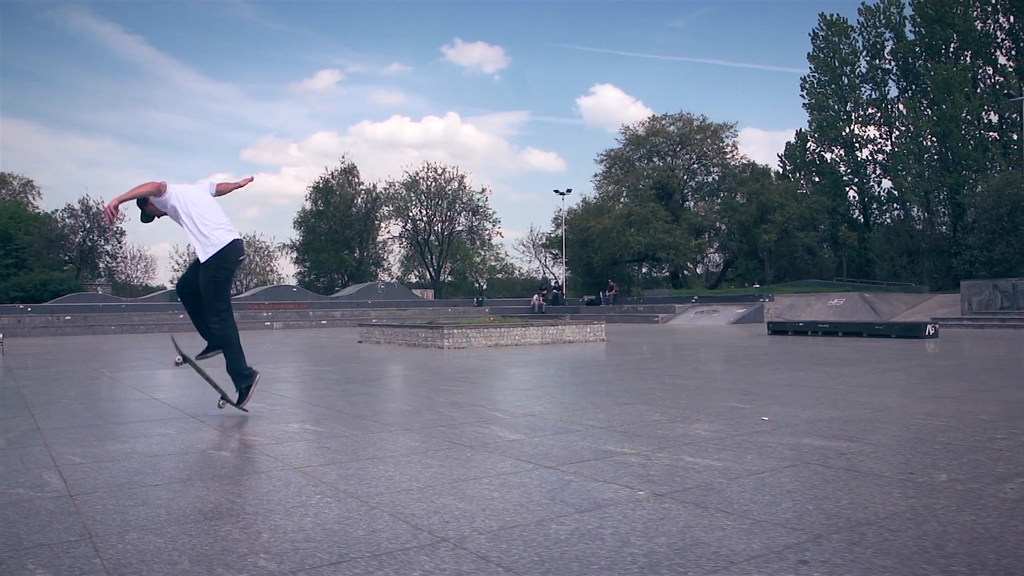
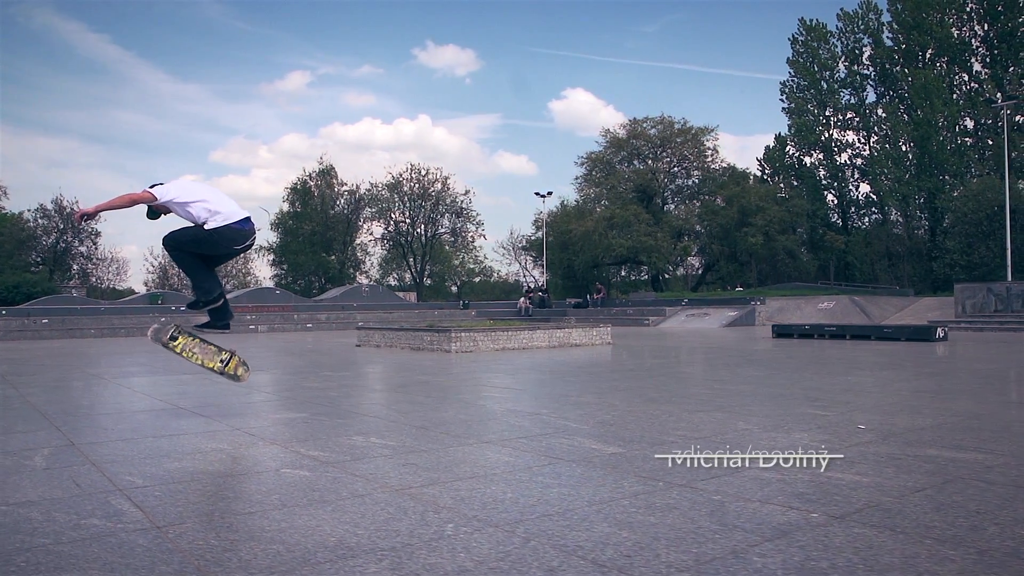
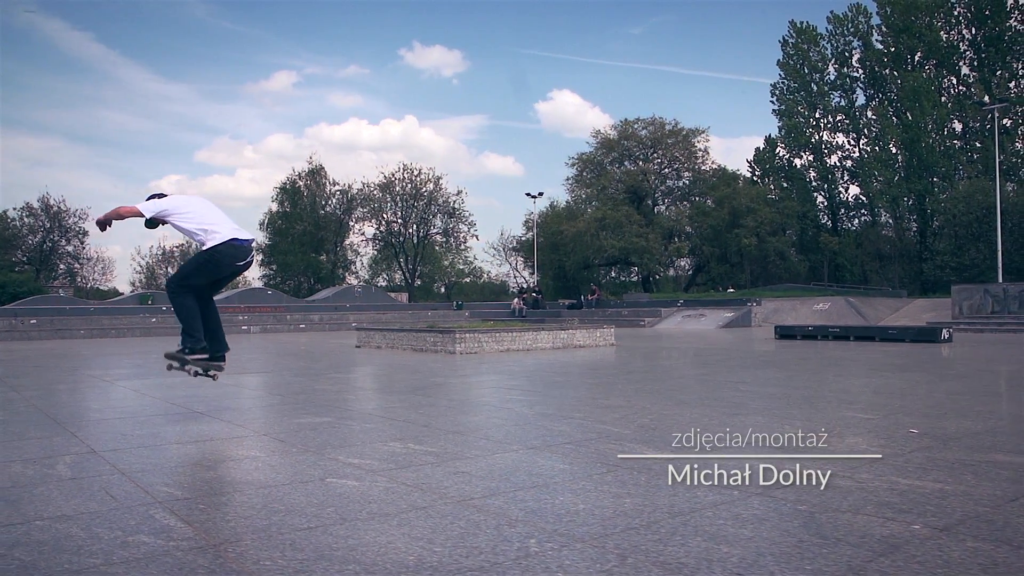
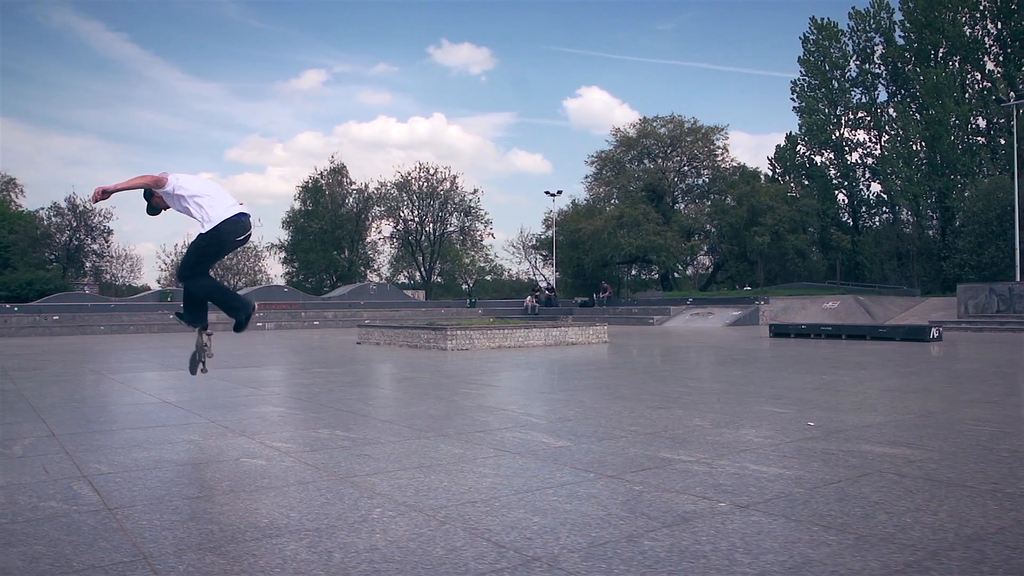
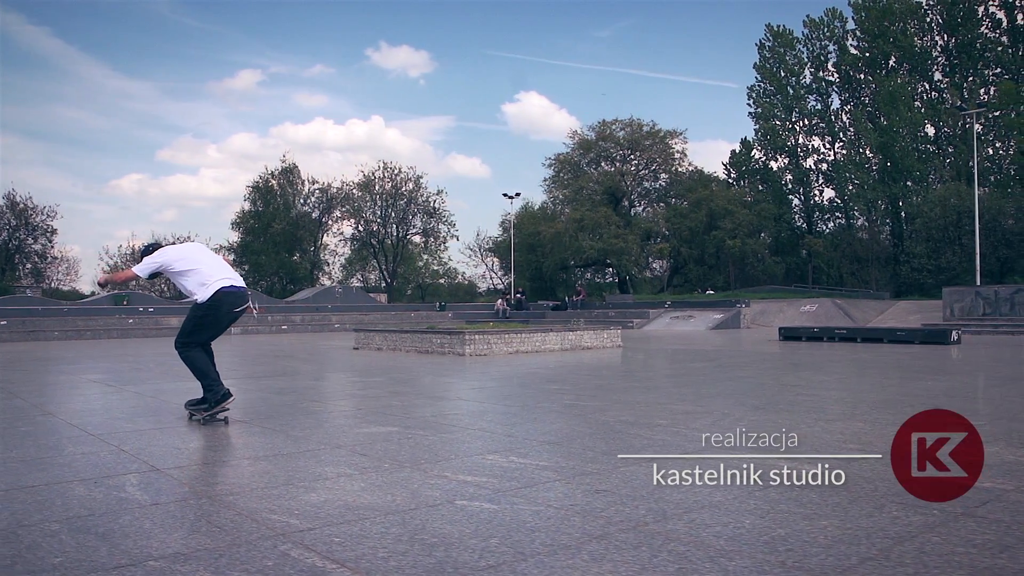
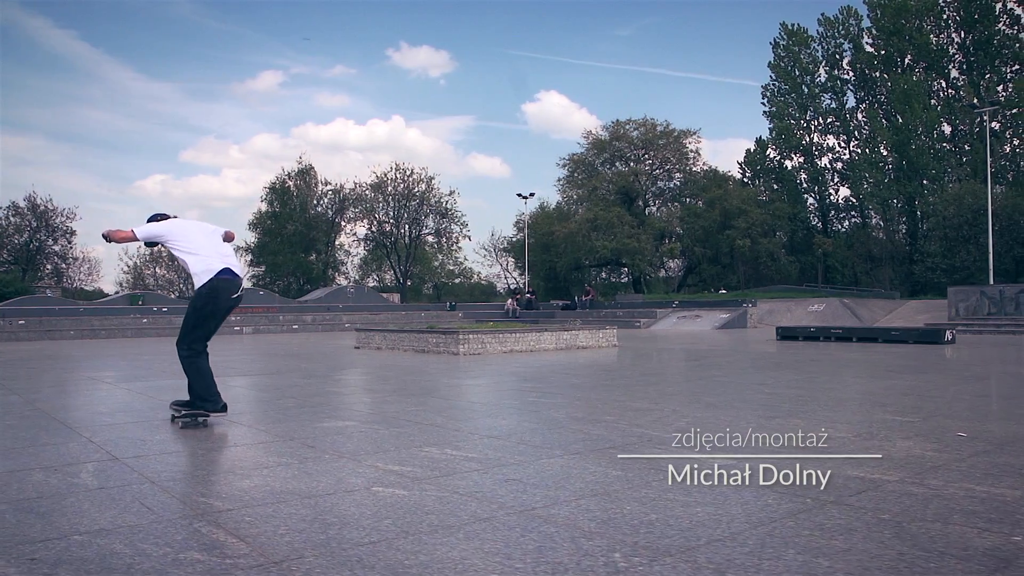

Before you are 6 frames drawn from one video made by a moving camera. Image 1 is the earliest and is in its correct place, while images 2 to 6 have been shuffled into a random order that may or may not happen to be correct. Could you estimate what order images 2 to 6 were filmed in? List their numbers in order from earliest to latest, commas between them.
4, 2, 3, 6, 5
